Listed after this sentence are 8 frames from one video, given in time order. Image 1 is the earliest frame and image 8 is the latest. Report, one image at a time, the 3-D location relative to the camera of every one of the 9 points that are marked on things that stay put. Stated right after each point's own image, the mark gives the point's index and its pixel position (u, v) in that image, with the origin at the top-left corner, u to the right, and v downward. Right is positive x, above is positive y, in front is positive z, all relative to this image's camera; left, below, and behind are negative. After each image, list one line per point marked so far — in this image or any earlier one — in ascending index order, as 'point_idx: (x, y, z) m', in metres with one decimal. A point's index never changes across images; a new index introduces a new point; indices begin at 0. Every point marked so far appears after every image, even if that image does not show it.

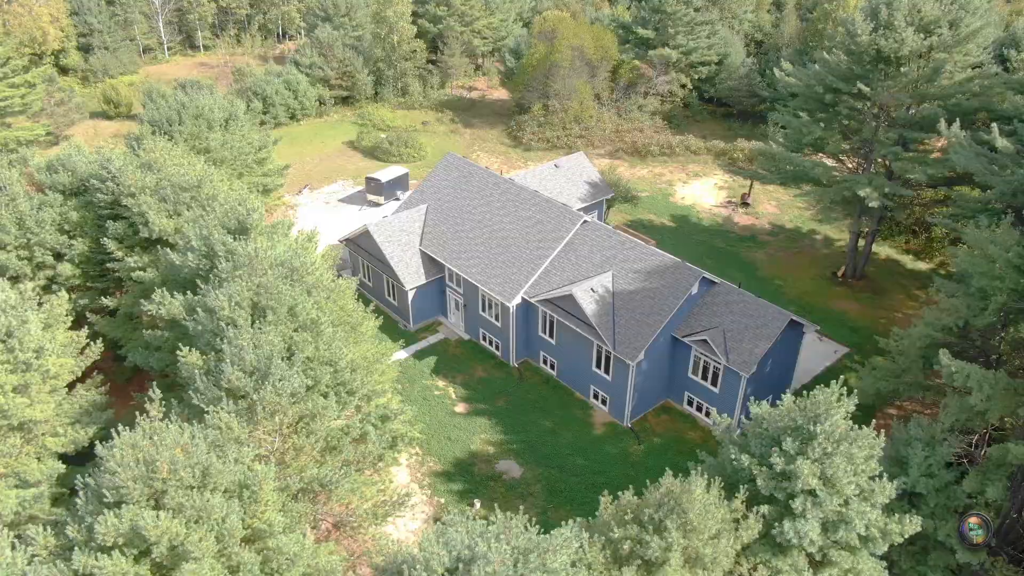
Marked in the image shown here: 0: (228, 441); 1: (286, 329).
0: (-5.7, -3.0, +15.3) m
1: (-5.2, -1.0, +17.5) m
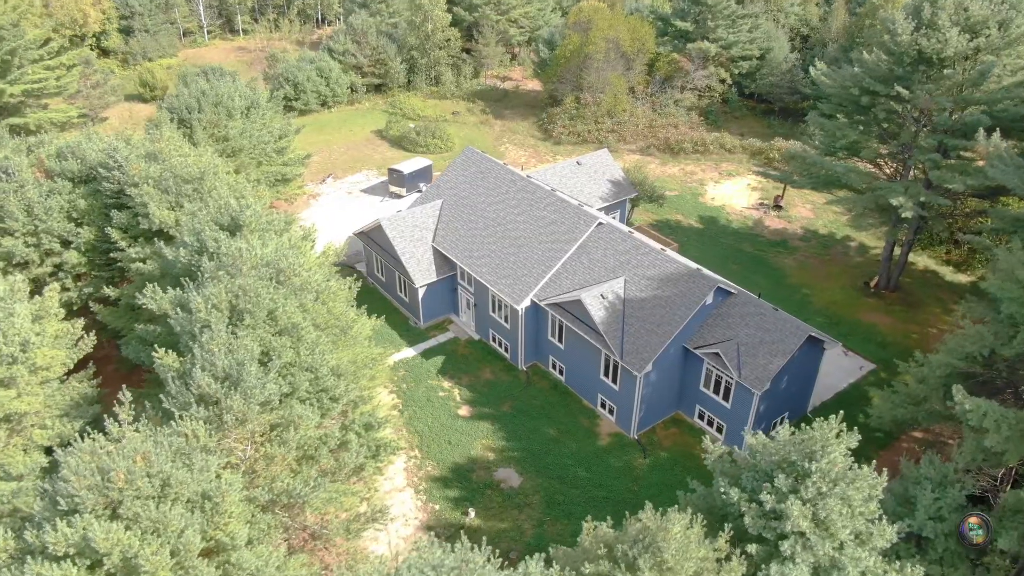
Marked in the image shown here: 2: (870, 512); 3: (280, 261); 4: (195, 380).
0: (-6.2, -3.1, +14.9) m
1: (-5.5, -1.0, +17.0) m
2: (+6.5, -4.1, +14.0) m
3: (-5.7, +0.6, +18.6) m
4: (-6.4, -1.9, +15.5) m
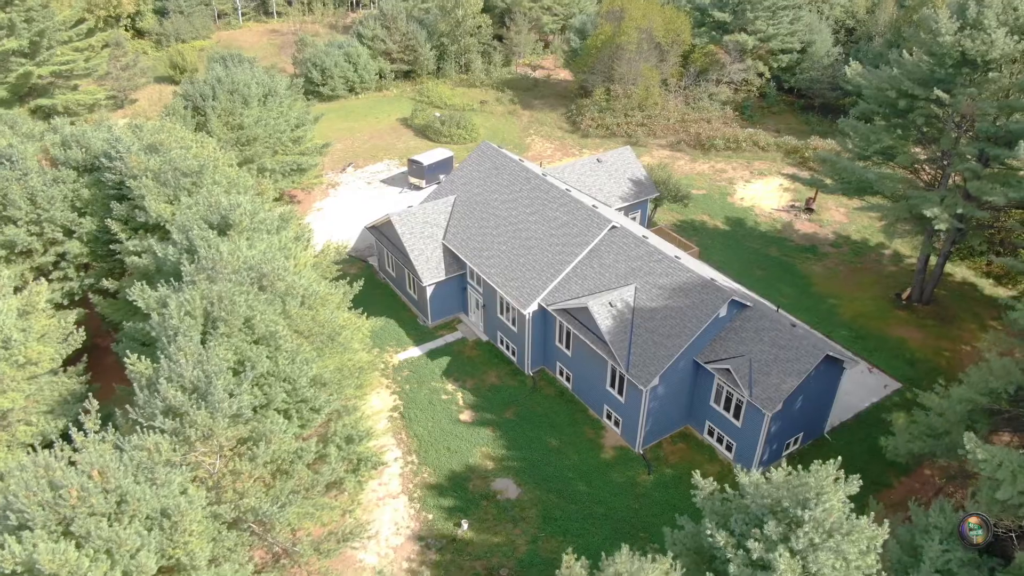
0: (-6.6, -3.3, +14.3) m
1: (-5.8, -1.2, +16.4) m
2: (+5.9, -4.7, +12.8) m
3: (-5.8, +0.5, +17.9) m
4: (-6.8, -2.0, +15.0) m
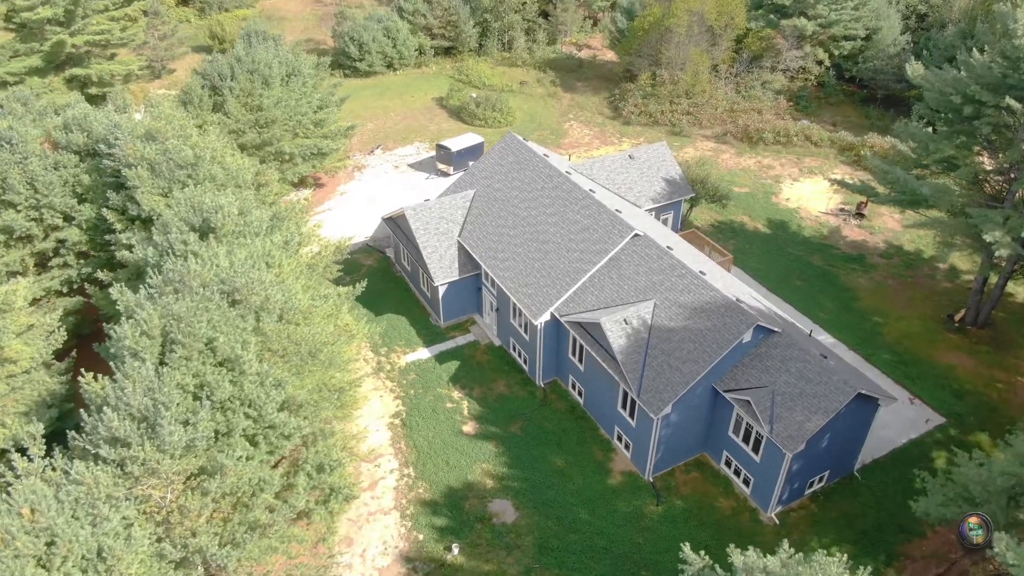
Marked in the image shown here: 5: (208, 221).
0: (-7.2, -3.6, +13.3) m
1: (-6.1, -1.5, +15.2) m
2: (+5.2, -5.7, +11.1) m
3: (-6.0, +0.2, +16.7) m
4: (-7.3, -2.4, +13.9) m
5: (-7.5, +1.6, +19.0) m
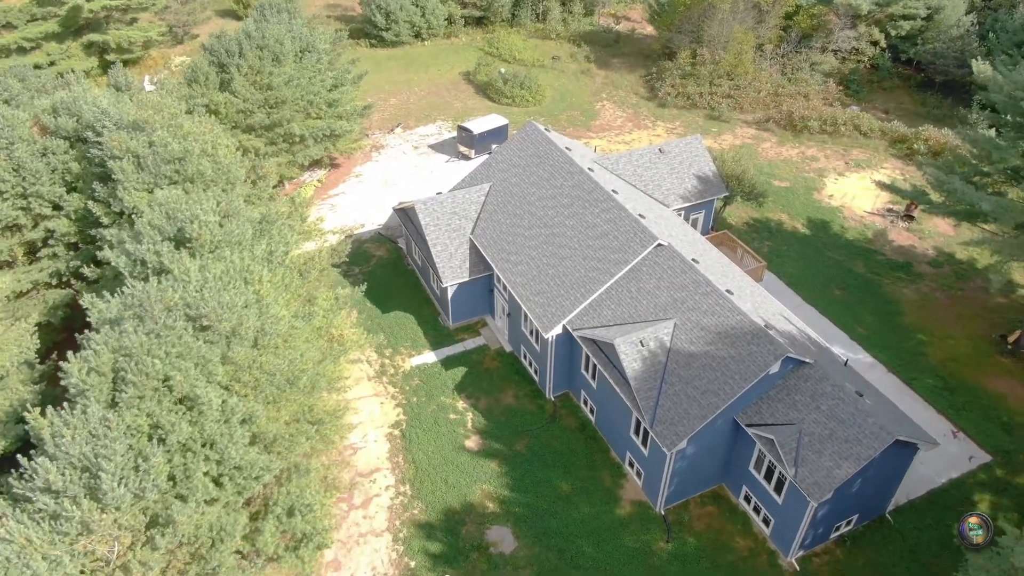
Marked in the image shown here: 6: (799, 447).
0: (-7.6, -4.2, +12.0) m
1: (-6.3, -2.0, +13.8) m
2: (+4.6, -6.8, +9.4) m
3: (-6.1, -0.3, +15.2) m
4: (-7.6, -2.9, +12.6) m
5: (-7.4, +1.3, +17.5) m
6: (+7.2, -4.0, +19.3) m
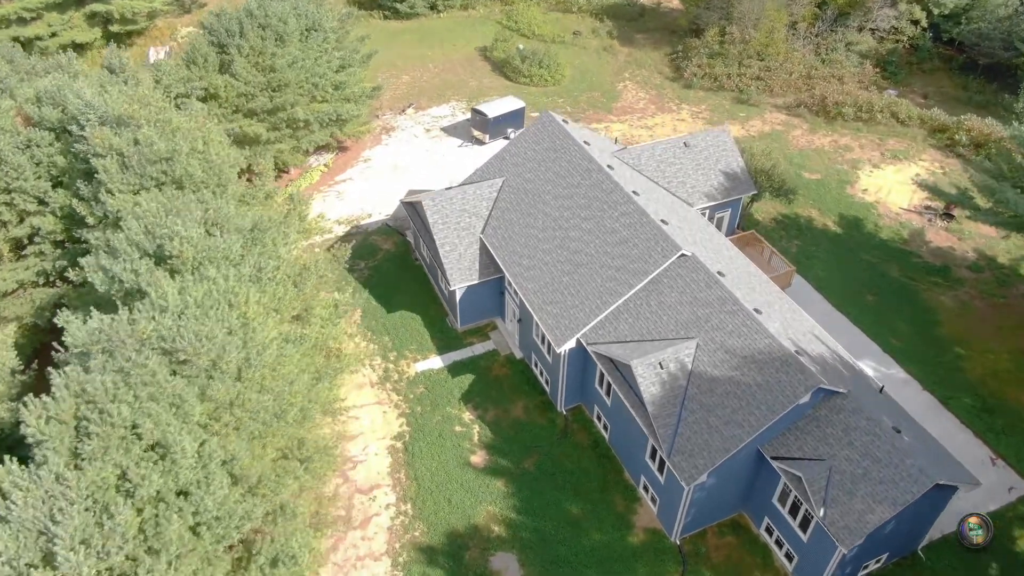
0: (-7.6, -4.9, +10.9) m
1: (-6.3, -2.6, +12.5) m
2: (+4.5, -7.8, +8.1) m
3: (-6.0, -0.8, +13.8) m
4: (-7.6, -3.6, +11.4) m
5: (-7.2, +0.9, +16.1) m
6: (+7.3, -4.6, +17.9) m
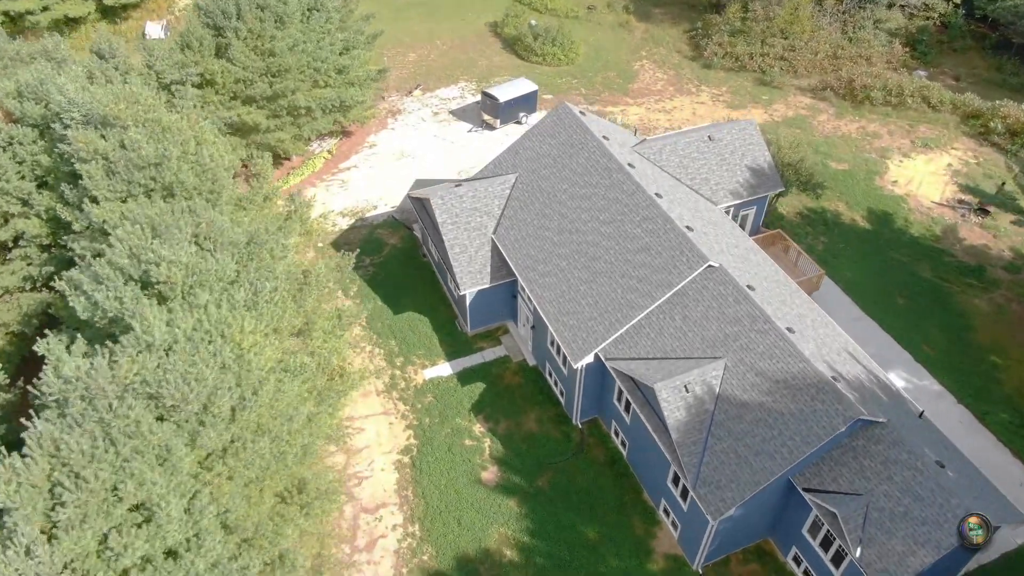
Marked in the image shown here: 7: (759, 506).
0: (-7.3, -5.6, +9.8) m
1: (-6.0, -3.3, +11.3) m
2: (+4.7, -8.8, +7.1) m
3: (-5.6, -1.4, +12.6) m
4: (-7.3, -4.3, +10.3) m
5: (-6.9, +0.4, +14.8) m
6: (+7.7, -5.1, +16.7) m
7: (+5.9, -5.2, +18.4) m
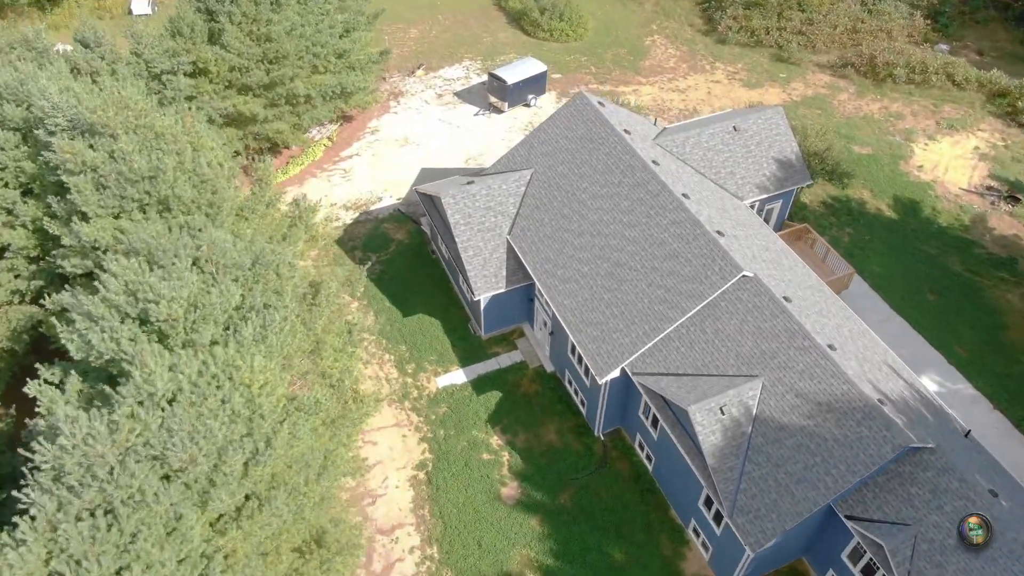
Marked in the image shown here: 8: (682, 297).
0: (-6.6, -6.5, +8.9) m
1: (-5.3, -4.1, +10.3) m
2: (+5.4, -9.7, +6.4) m
3: (-5.0, -2.2, +11.4) m
4: (-6.6, -5.1, +9.2) m
5: (-6.3, -0.2, +13.5) m
6: (+8.3, -5.5, +15.8) m
7: (+6.5, -5.6, +17.5) m
8: (+4.3, -0.2, +19.5) m
